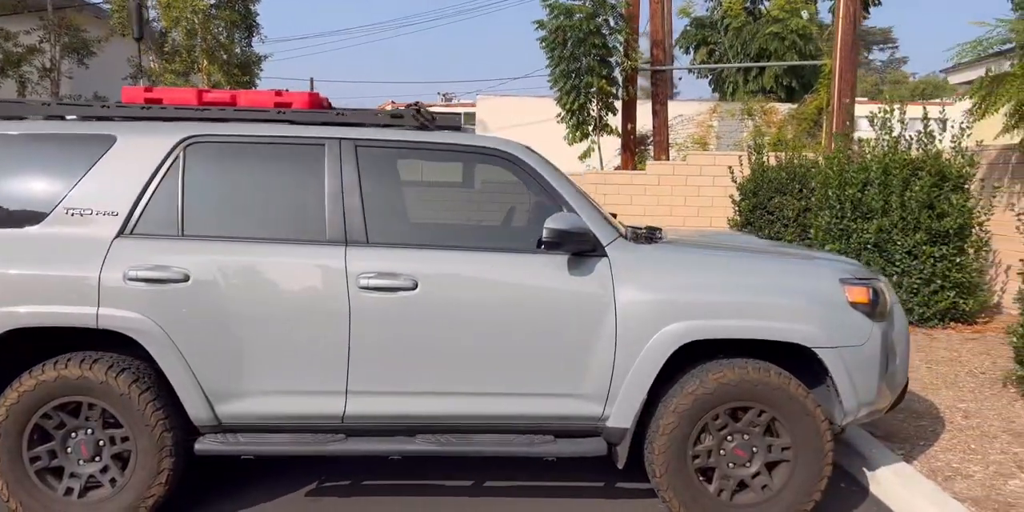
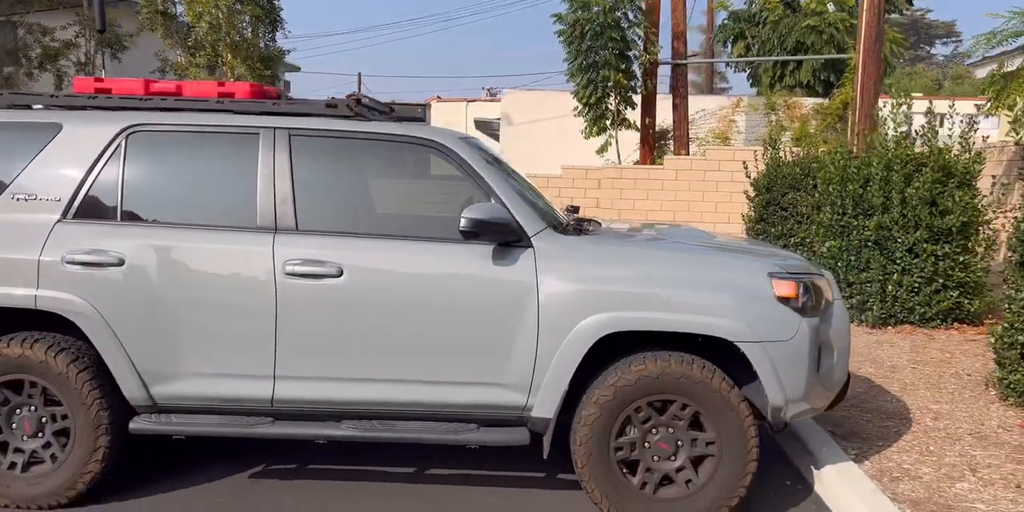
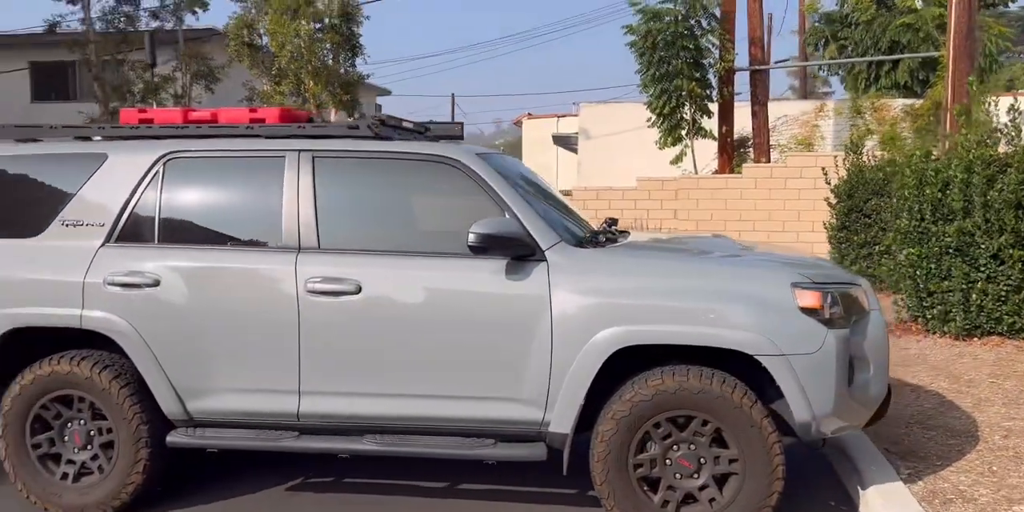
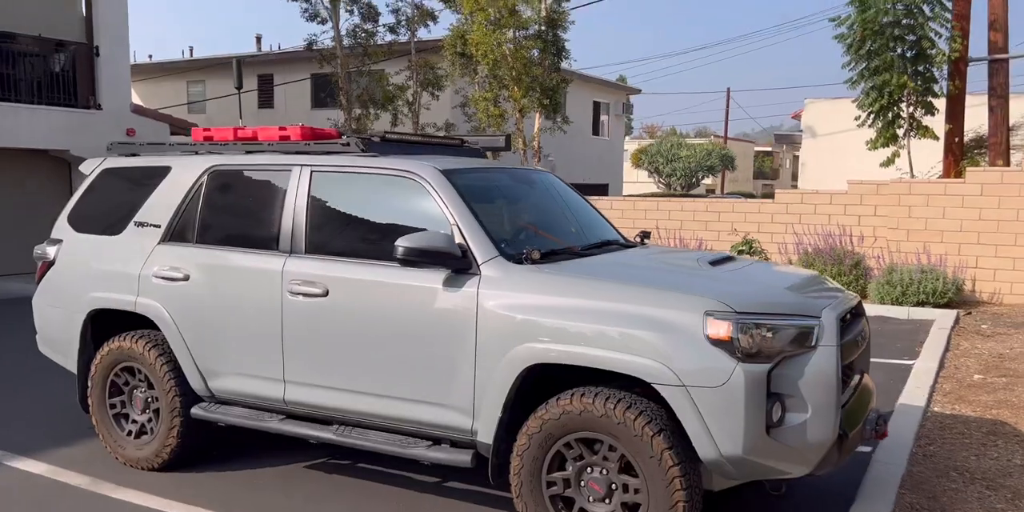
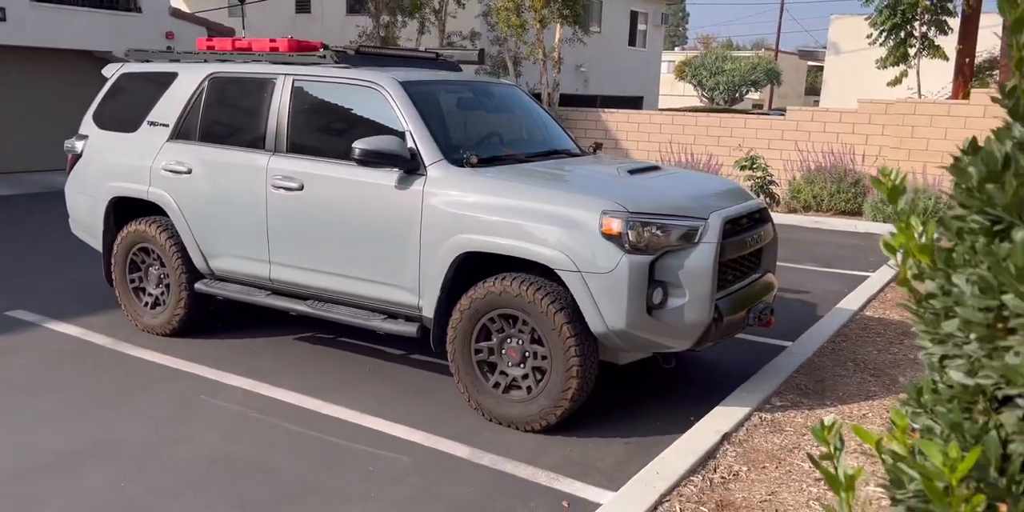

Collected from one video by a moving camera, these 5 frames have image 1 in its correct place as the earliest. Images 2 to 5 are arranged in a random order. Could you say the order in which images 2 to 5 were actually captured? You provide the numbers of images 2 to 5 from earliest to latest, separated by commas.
2, 3, 5, 4
